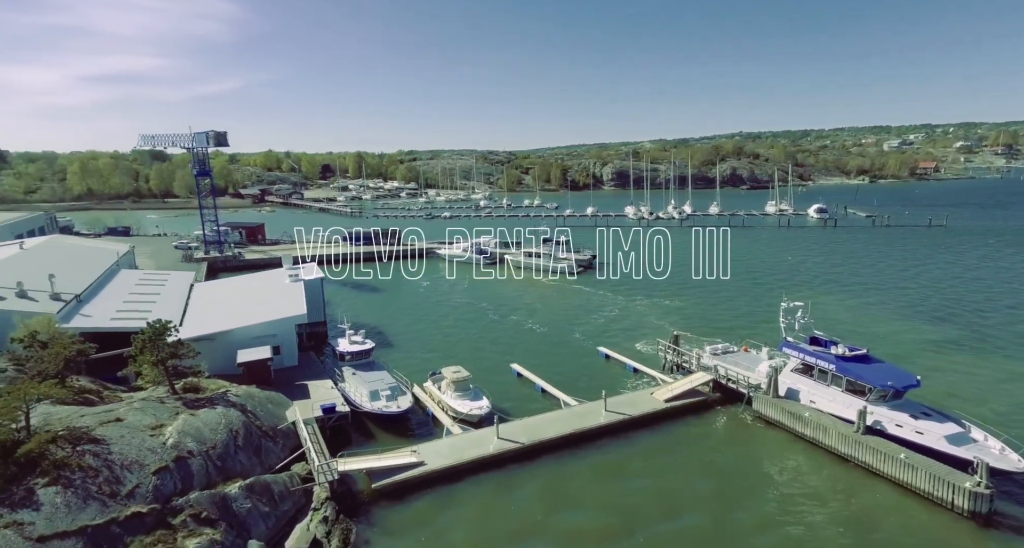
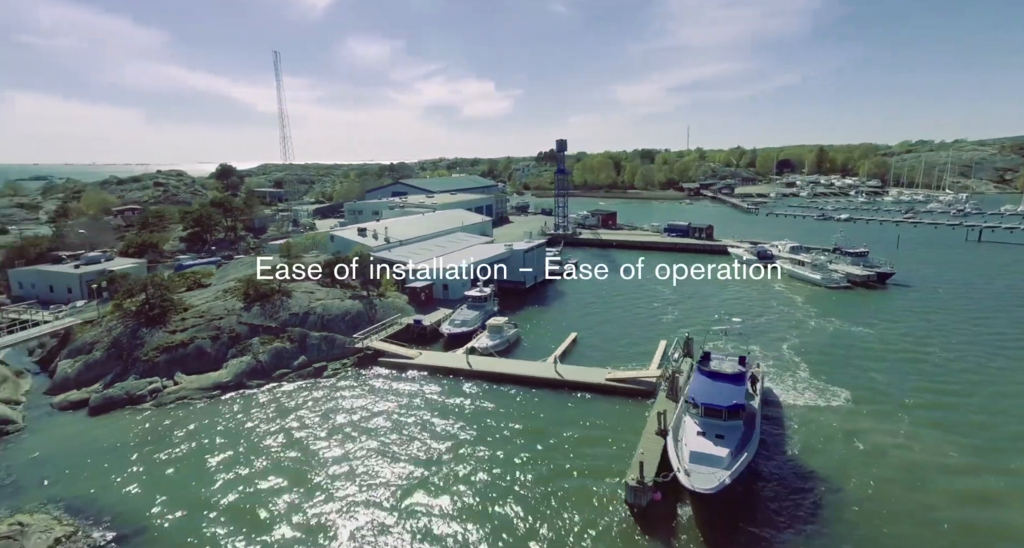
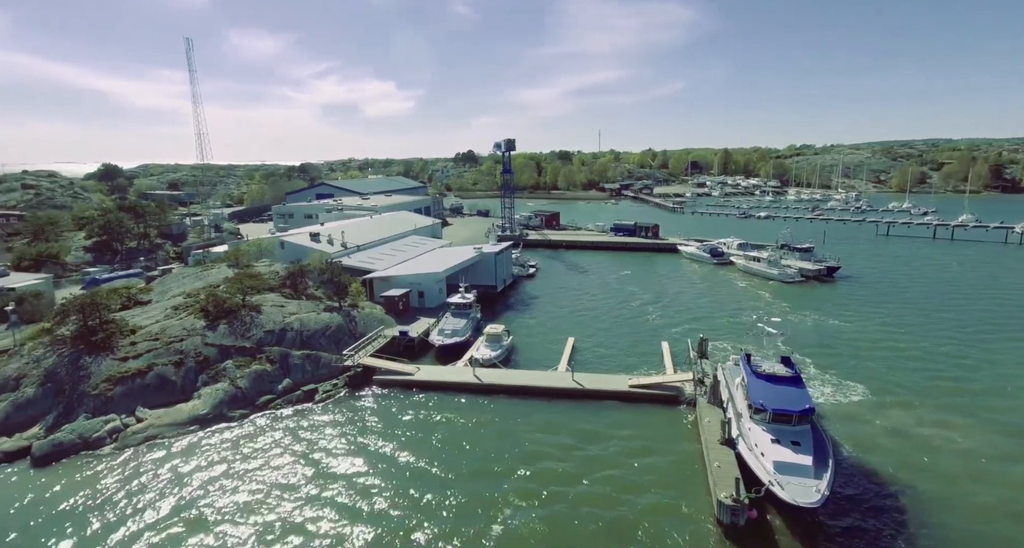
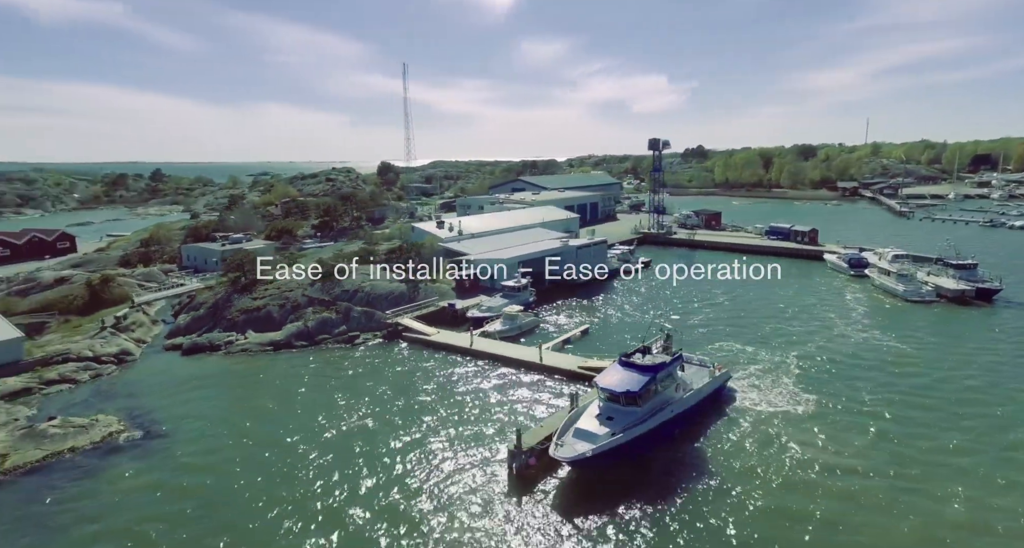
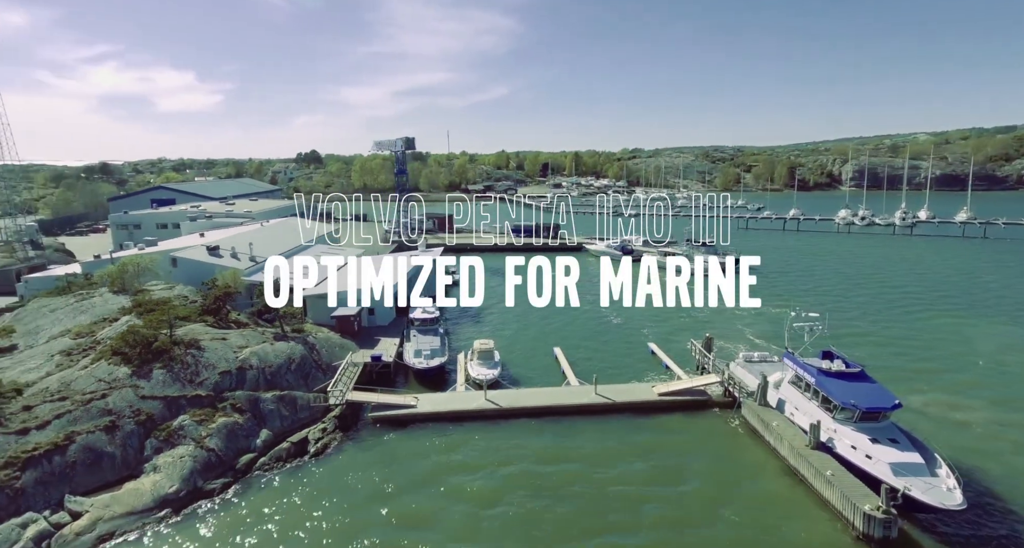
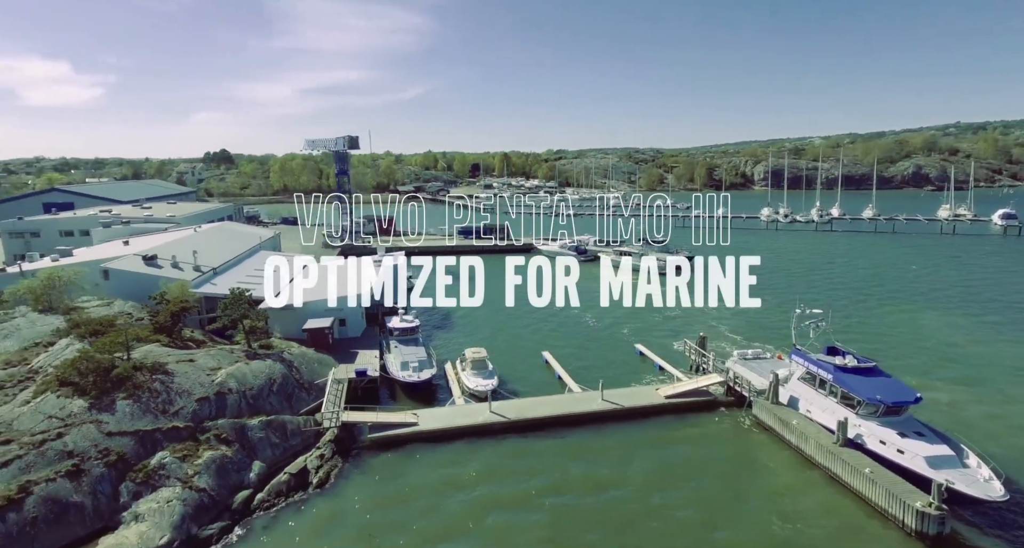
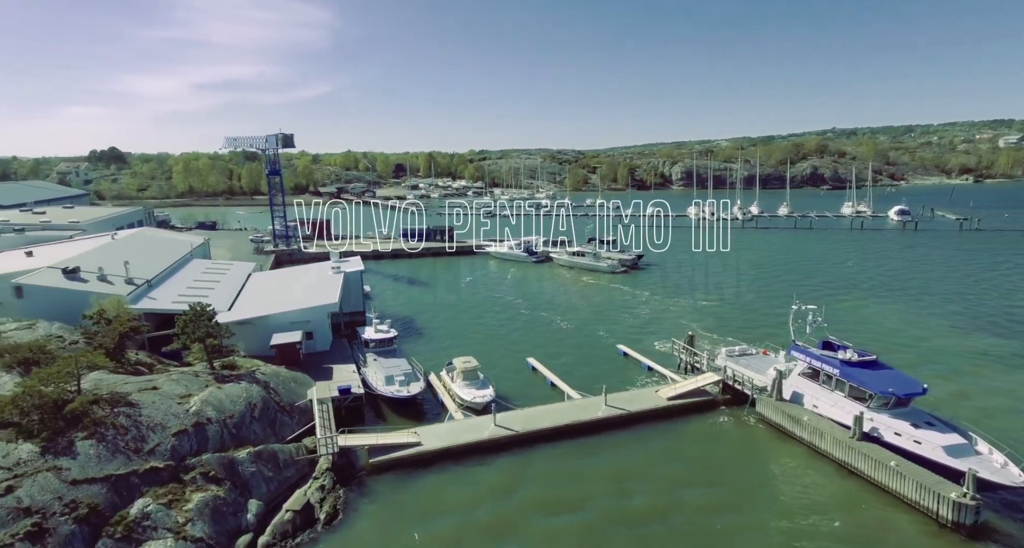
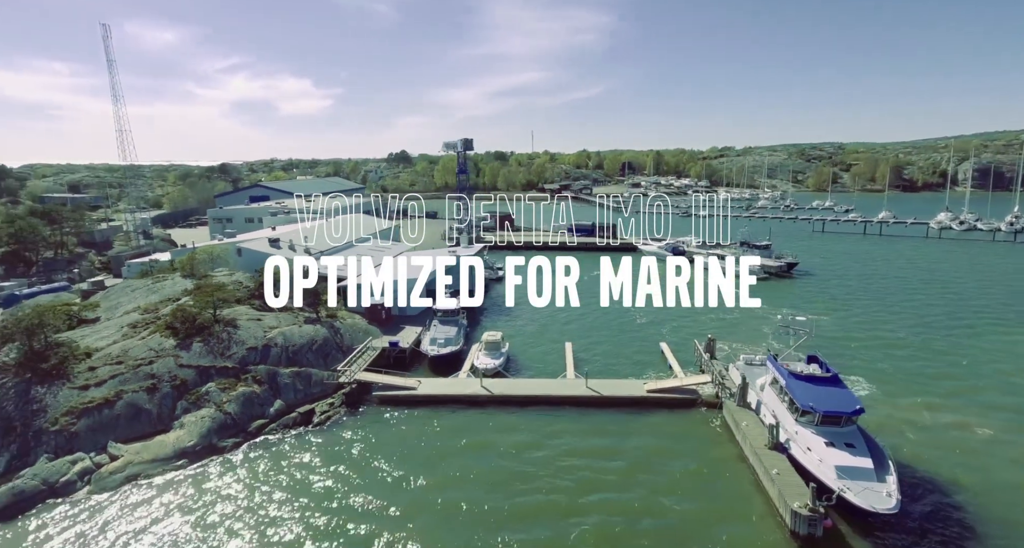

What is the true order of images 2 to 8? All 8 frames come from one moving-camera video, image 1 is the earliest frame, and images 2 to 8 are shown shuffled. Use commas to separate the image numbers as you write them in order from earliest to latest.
7, 6, 5, 8, 3, 2, 4
